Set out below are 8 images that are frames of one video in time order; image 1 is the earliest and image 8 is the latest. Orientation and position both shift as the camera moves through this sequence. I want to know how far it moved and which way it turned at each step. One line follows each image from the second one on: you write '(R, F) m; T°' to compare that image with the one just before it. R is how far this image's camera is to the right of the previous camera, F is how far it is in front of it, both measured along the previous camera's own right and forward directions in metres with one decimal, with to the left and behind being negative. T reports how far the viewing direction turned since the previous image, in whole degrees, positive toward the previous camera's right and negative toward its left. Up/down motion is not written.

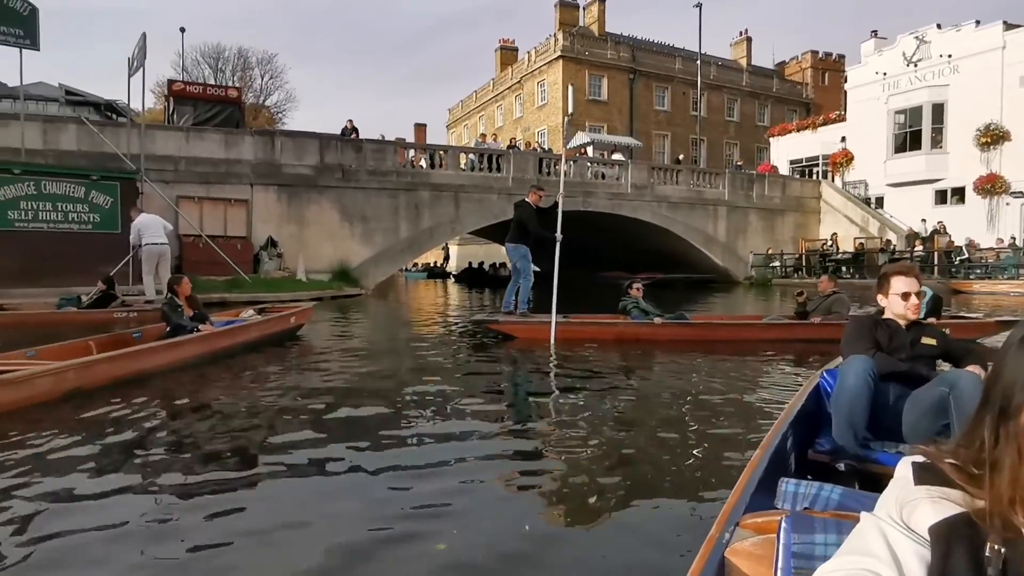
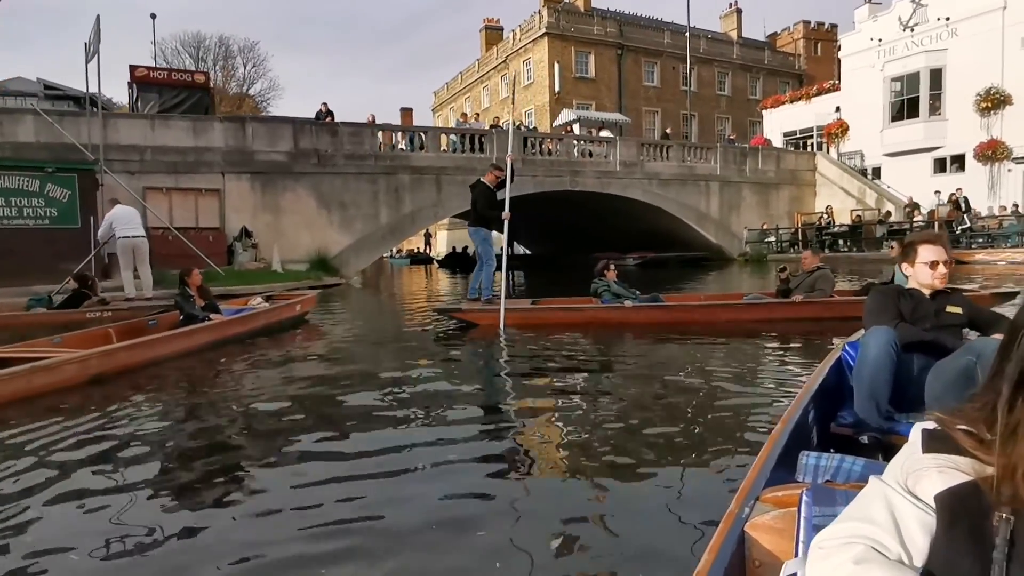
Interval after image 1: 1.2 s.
(+0.2, +0.5) m; 0°
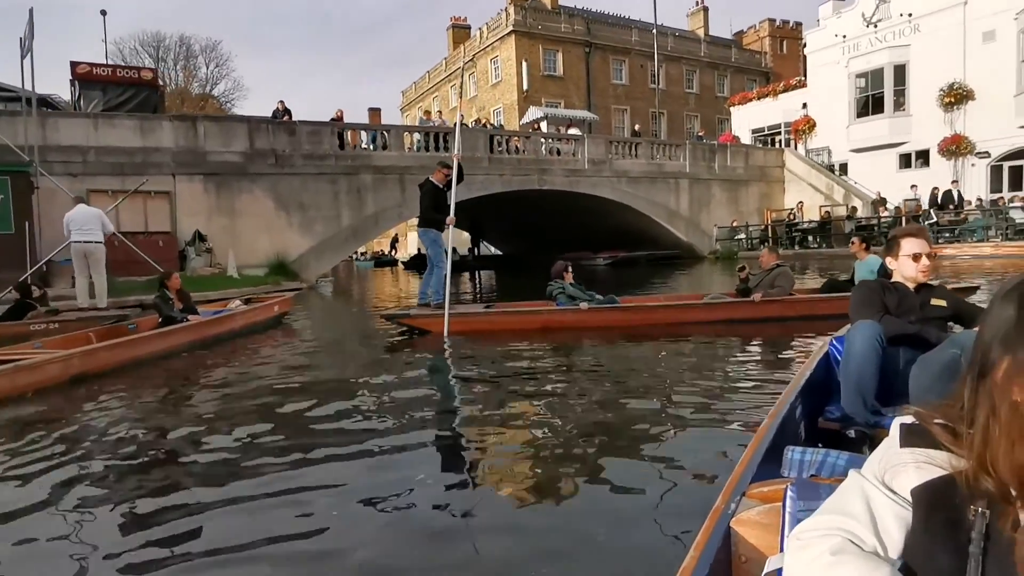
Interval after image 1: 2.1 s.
(+0.1, +0.4) m; +2°
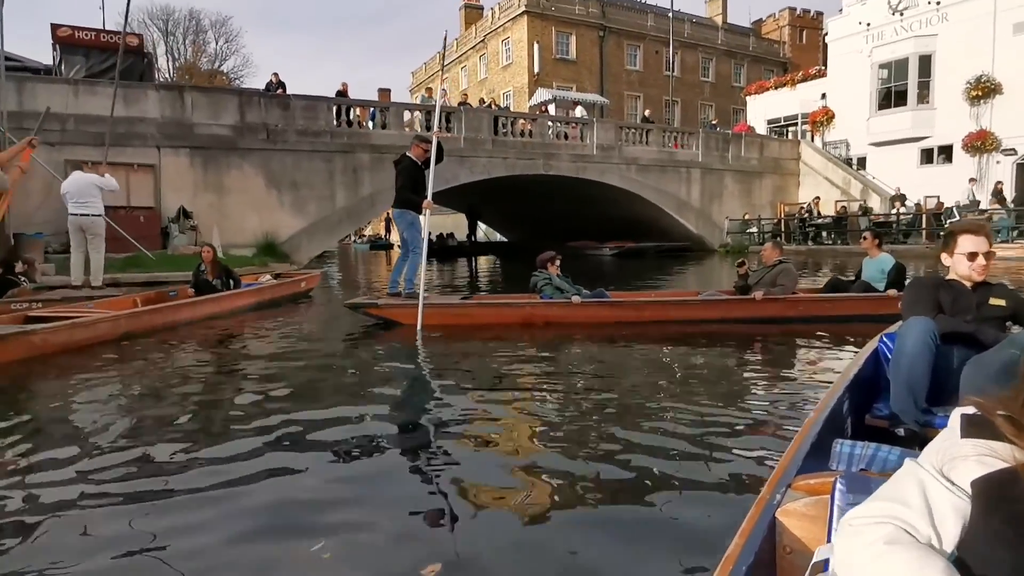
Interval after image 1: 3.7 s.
(+0.2, +0.6) m; -1°
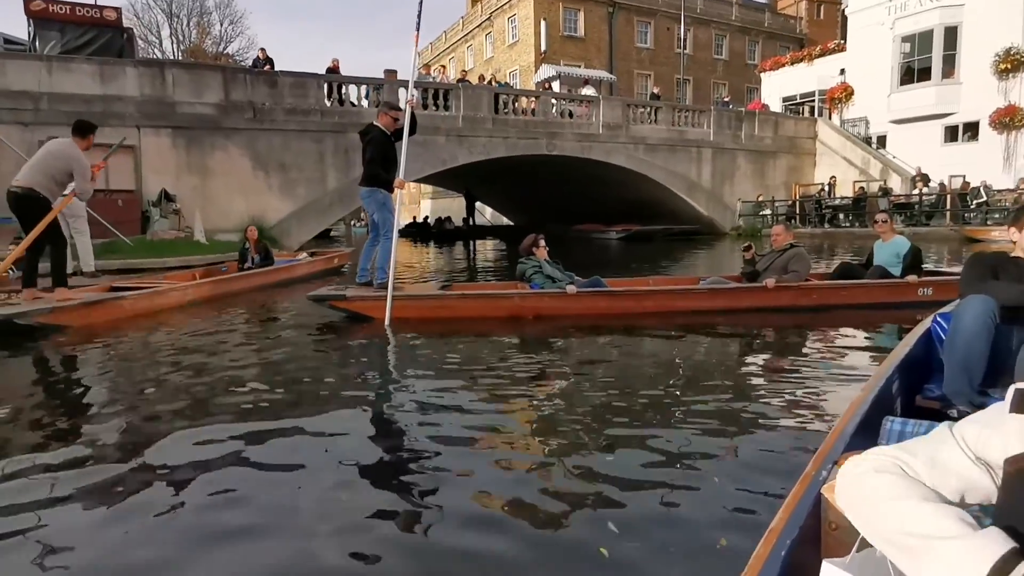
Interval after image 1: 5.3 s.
(+0.2, +0.6) m; -1°
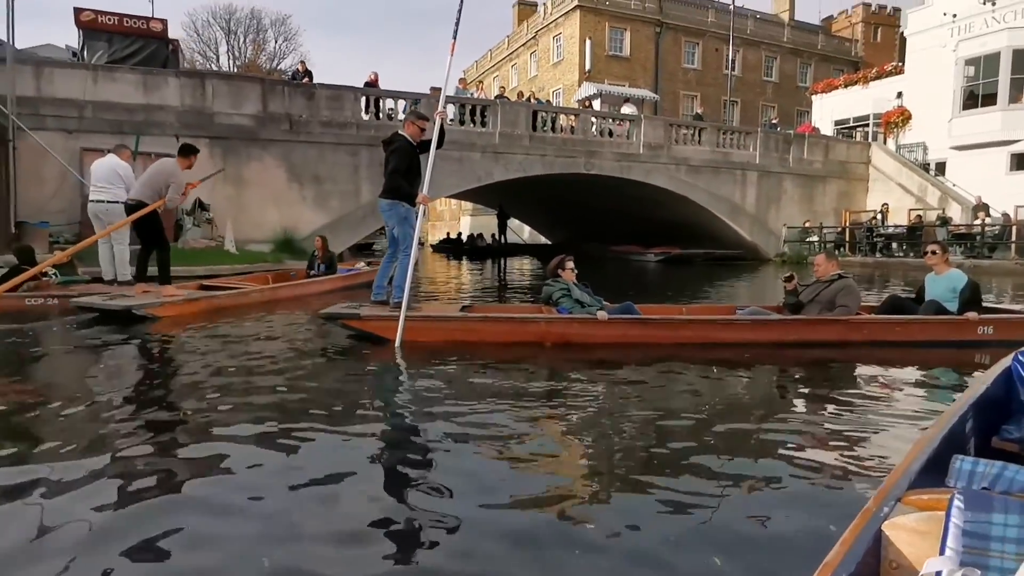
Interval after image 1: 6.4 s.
(+0.2, +0.3) m; -3°
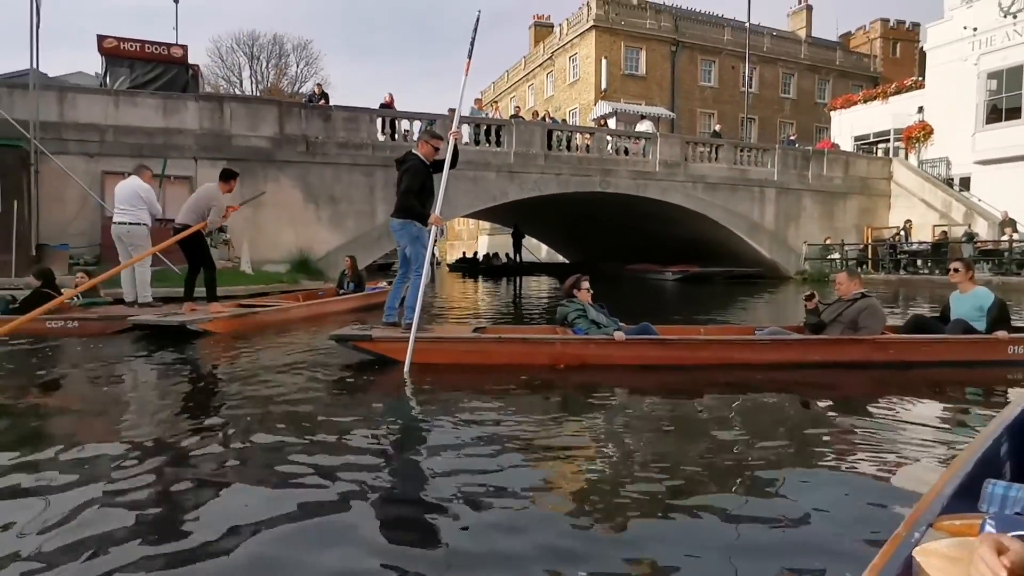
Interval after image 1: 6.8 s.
(+0.1, +0.1) m; -1°
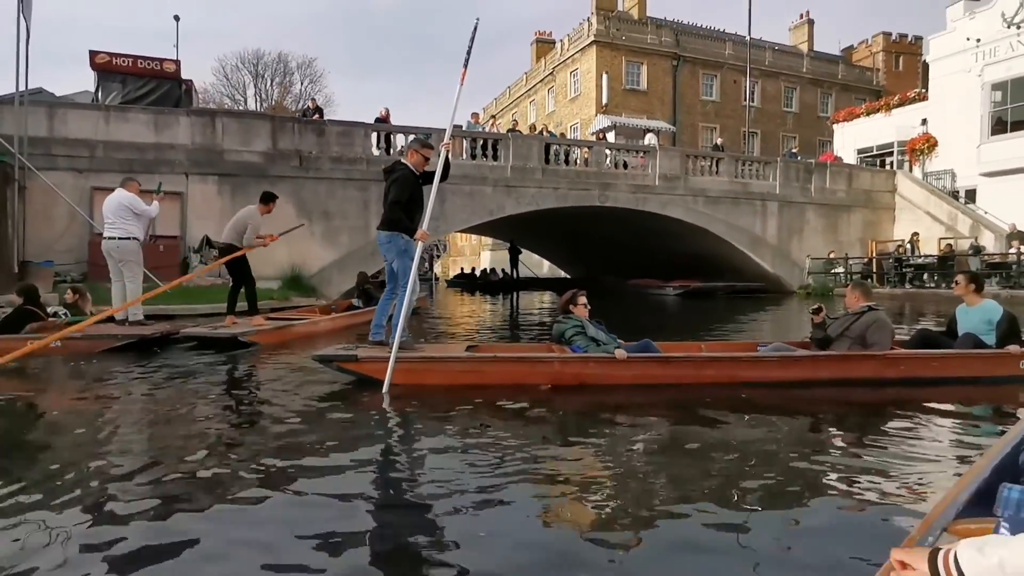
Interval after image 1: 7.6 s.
(+0.1, +0.2) m; 0°
